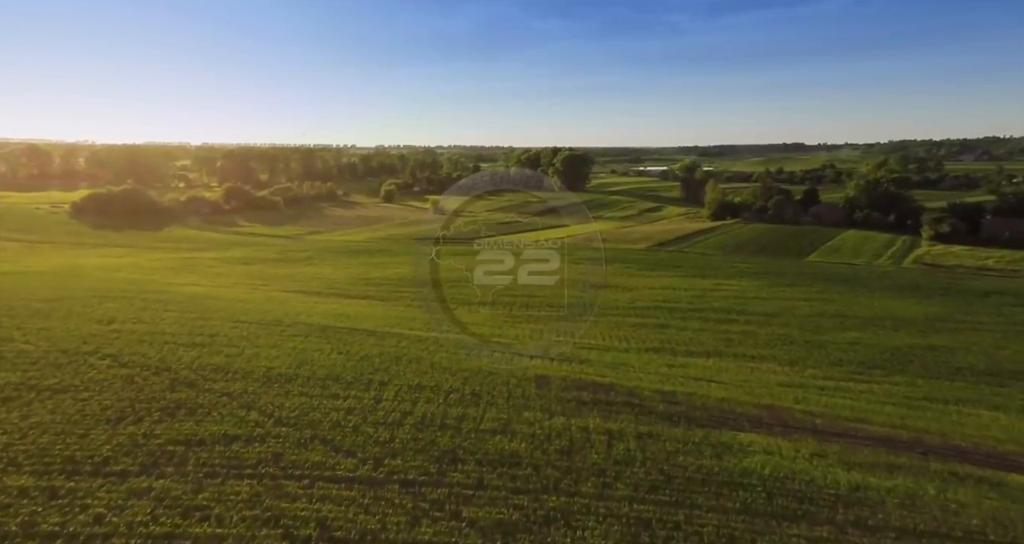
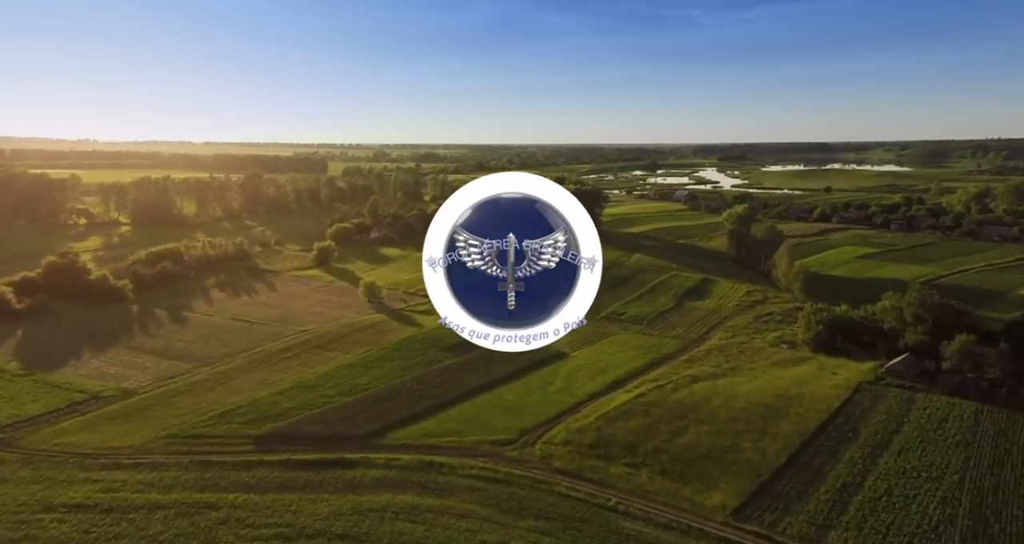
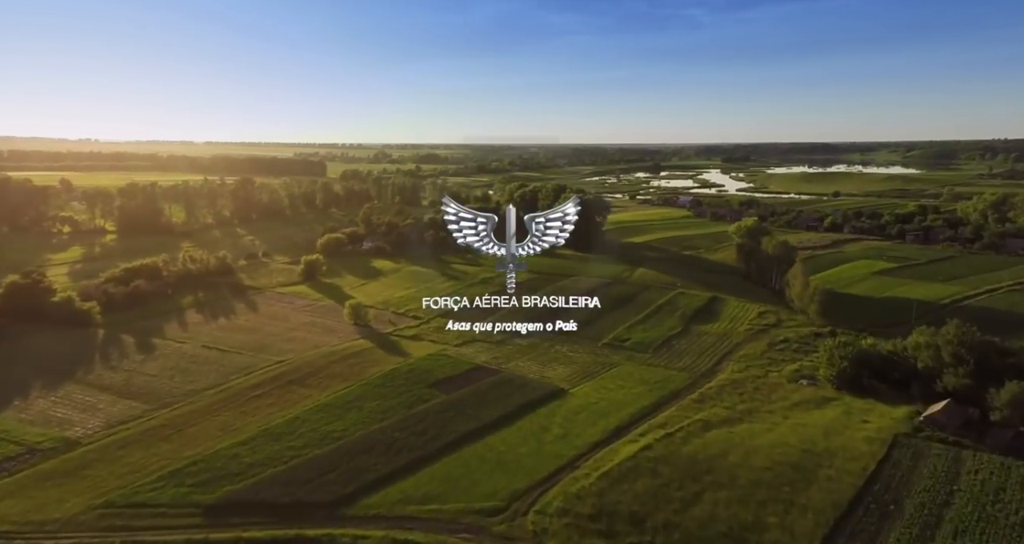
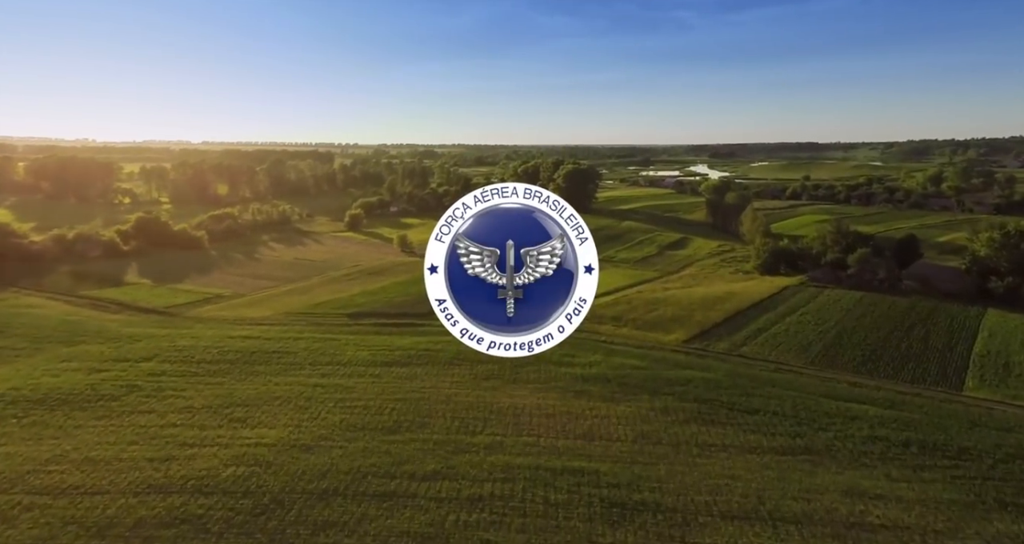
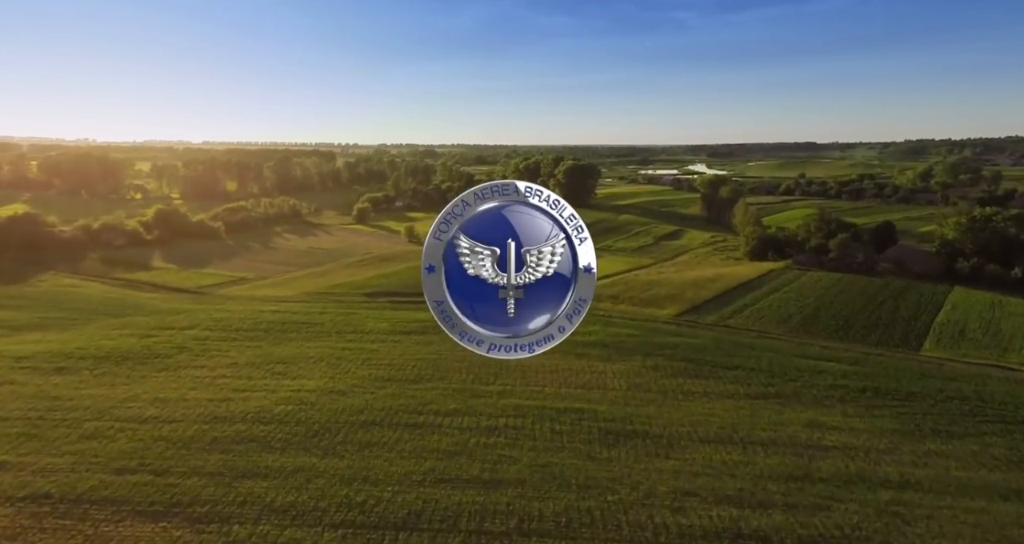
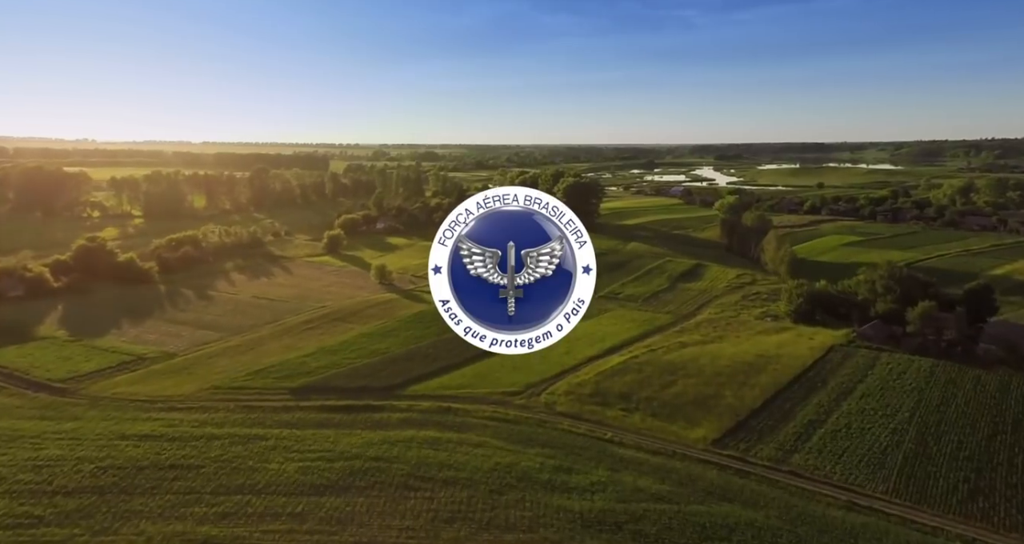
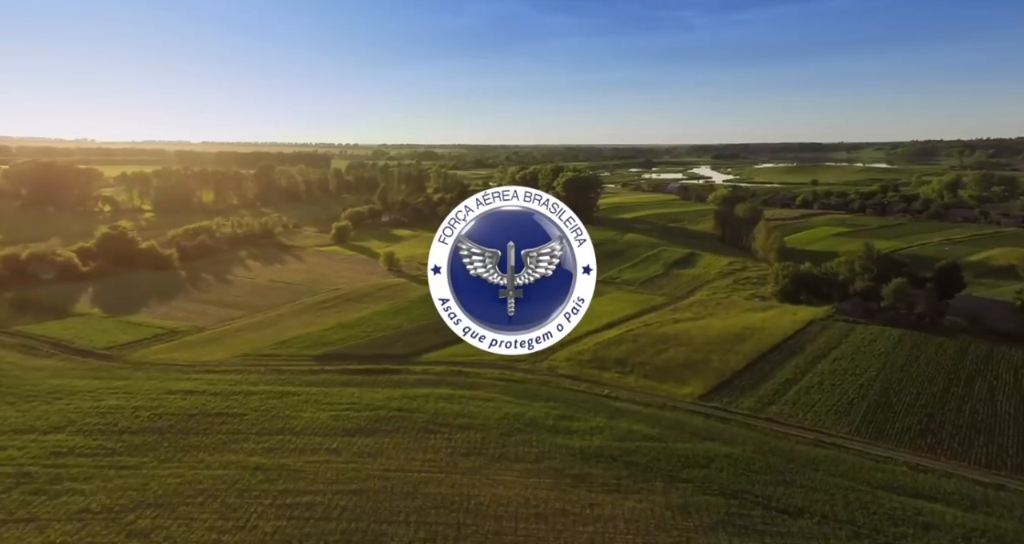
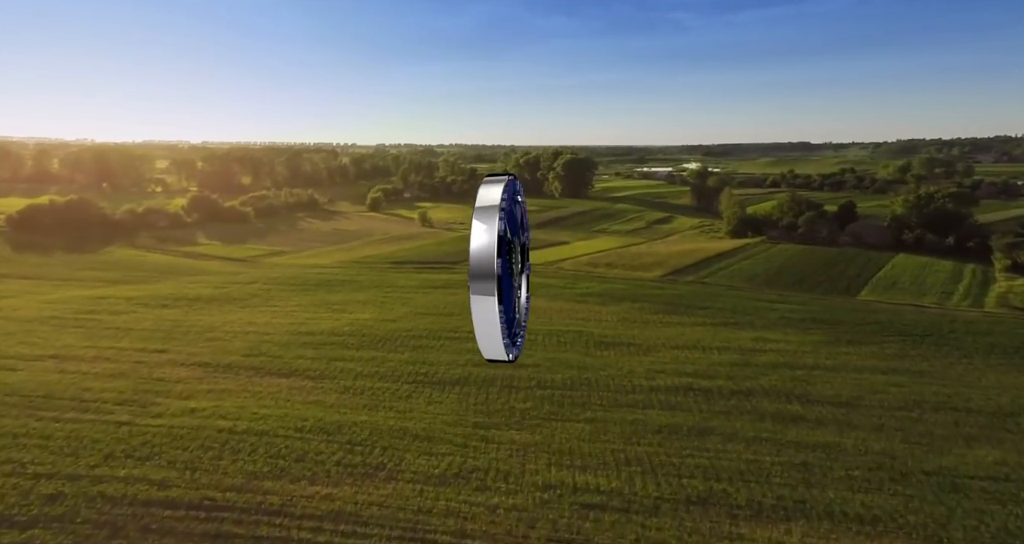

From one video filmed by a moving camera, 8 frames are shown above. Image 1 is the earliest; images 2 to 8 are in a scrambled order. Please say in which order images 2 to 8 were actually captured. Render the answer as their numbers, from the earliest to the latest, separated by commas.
8, 5, 4, 7, 6, 2, 3
